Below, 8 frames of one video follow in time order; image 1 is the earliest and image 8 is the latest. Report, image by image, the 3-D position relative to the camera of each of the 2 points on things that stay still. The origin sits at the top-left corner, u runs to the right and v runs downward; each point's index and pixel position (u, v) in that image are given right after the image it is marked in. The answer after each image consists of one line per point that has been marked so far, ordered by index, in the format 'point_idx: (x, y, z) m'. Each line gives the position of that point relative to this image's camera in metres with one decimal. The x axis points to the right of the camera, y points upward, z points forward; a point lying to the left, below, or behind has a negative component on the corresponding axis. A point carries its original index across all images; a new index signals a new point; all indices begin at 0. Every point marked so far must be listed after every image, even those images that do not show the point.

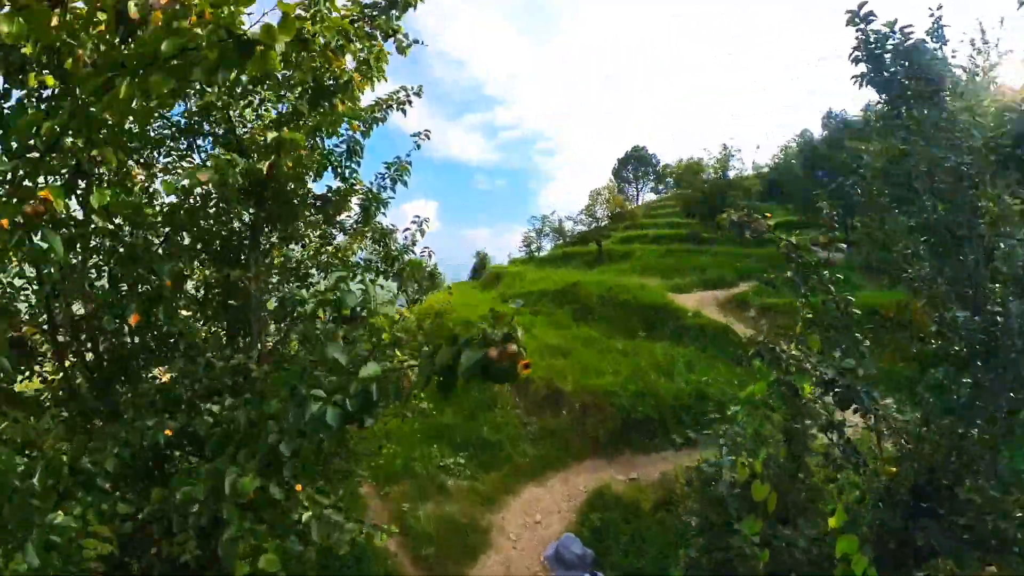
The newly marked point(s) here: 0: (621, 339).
0: (+5.2, -2.6, +19.9) m
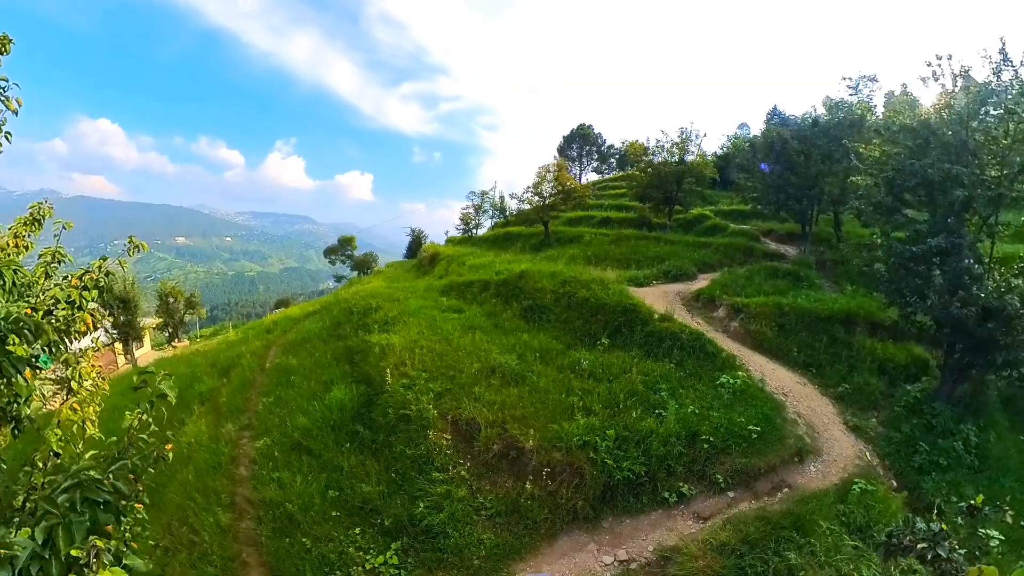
0: (+2.9, -2.6, +17.2) m
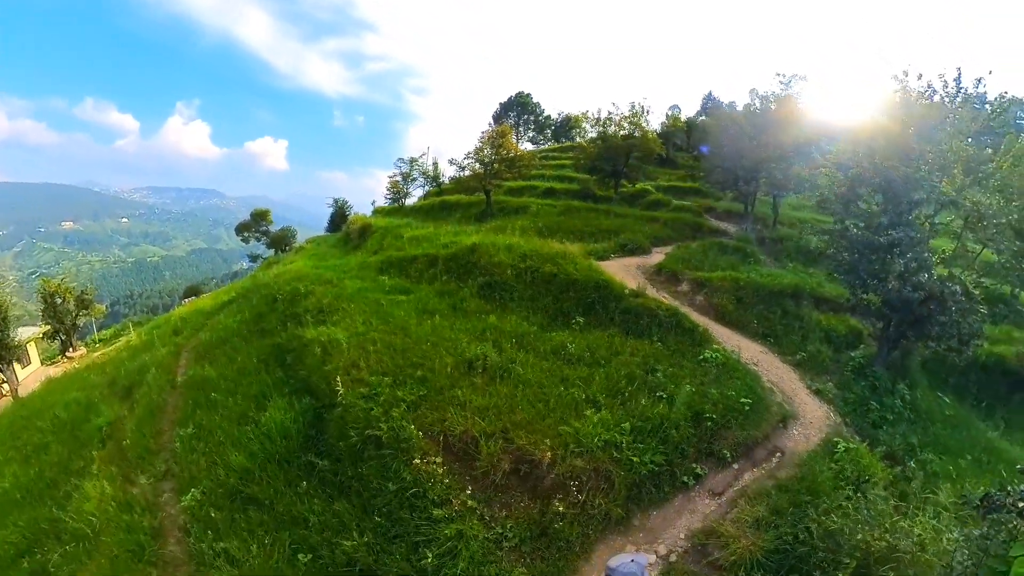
0: (+1.7, -1.7, +16.2) m
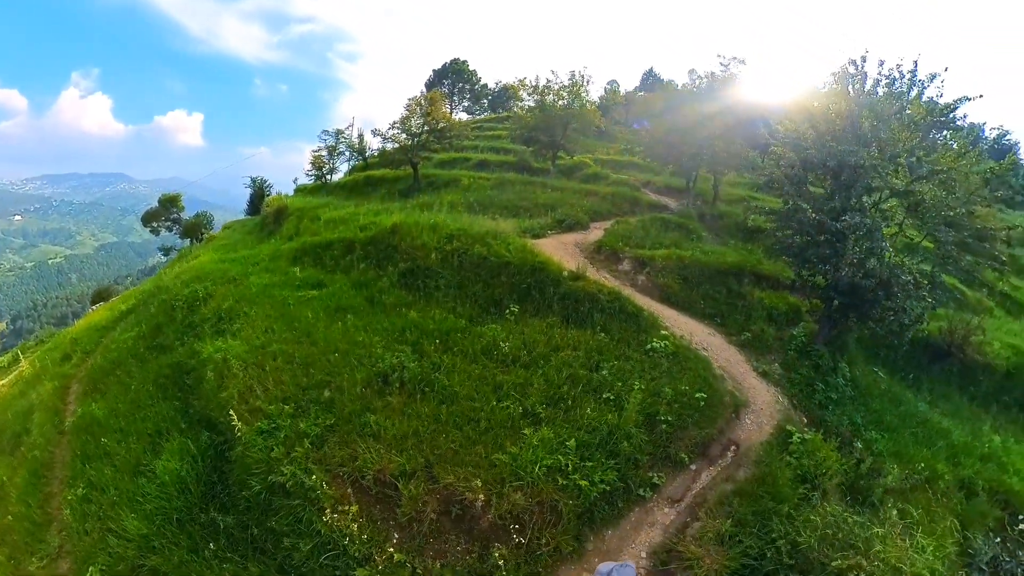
0: (-0.8, -1.2, +14.2) m
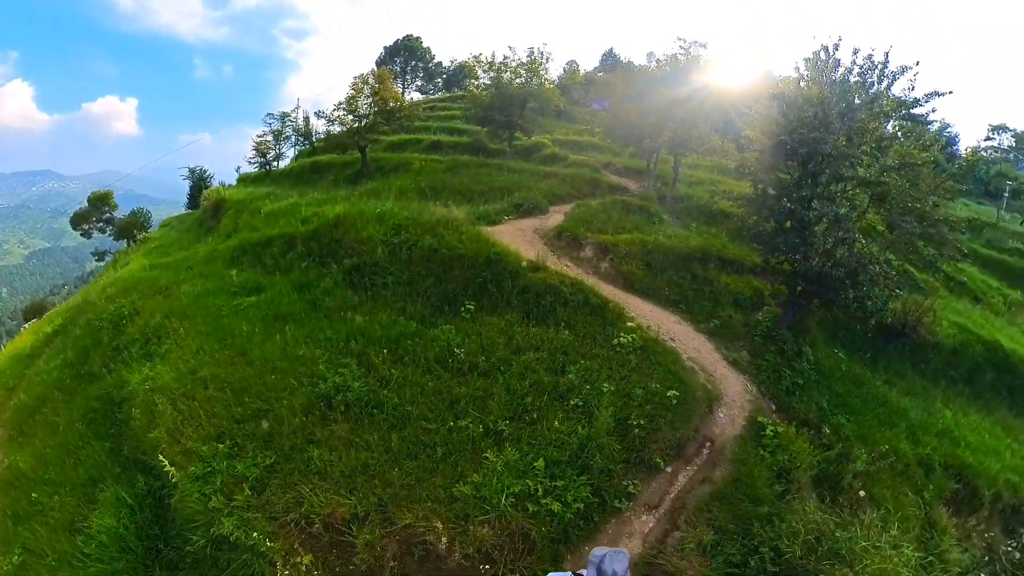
0: (-2.2, -1.1, +12.9) m
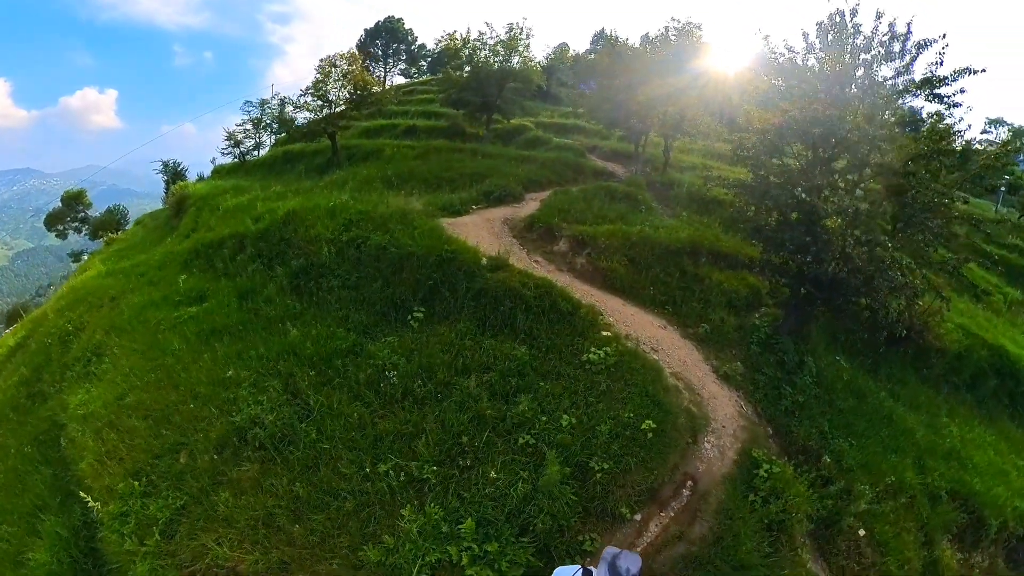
0: (-3.4, -1.3, +10.9) m
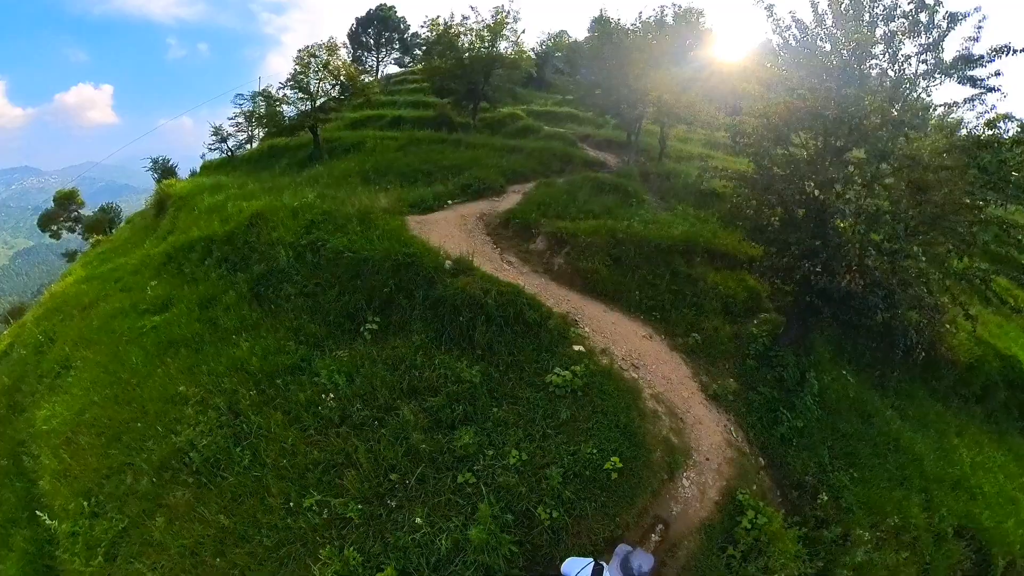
0: (-4.3, -1.5, +9.7) m
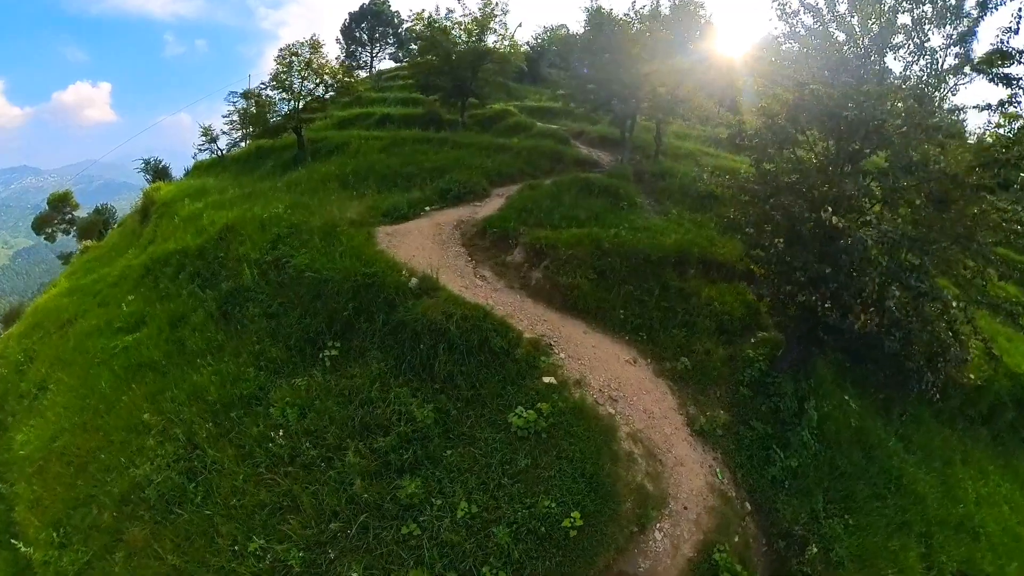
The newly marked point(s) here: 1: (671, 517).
0: (-5.0, -2.0, +8.9) m
1: (+2.9, -3.9, +7.0) m
